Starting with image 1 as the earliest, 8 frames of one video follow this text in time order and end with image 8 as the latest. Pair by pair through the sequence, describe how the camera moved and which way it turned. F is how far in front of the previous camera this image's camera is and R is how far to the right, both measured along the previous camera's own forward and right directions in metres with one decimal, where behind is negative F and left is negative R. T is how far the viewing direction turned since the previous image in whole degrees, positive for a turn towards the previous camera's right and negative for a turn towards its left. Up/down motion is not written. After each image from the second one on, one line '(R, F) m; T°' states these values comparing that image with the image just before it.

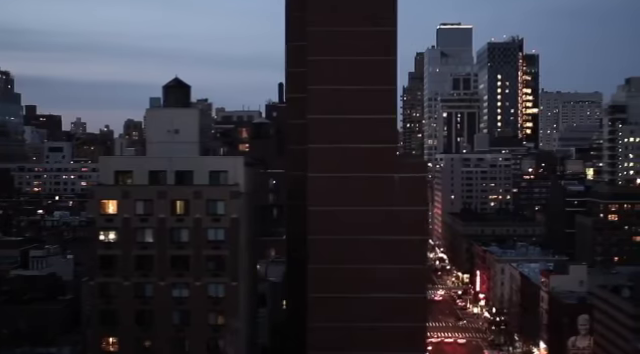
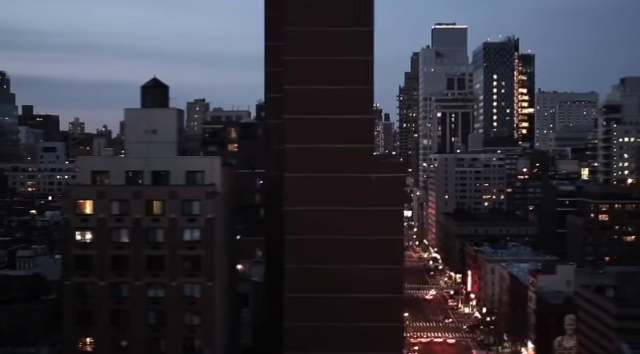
(+0.8, 0.0) m; 0°
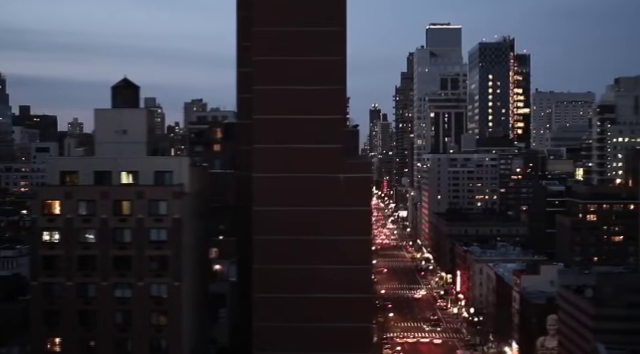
(+1.1, 0.0) m; 0°
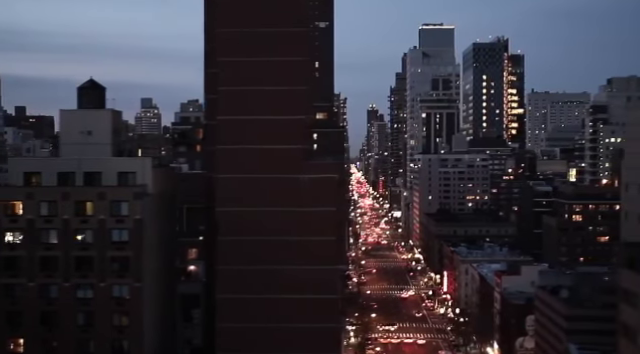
(+1.2, 0.0) m; 0°
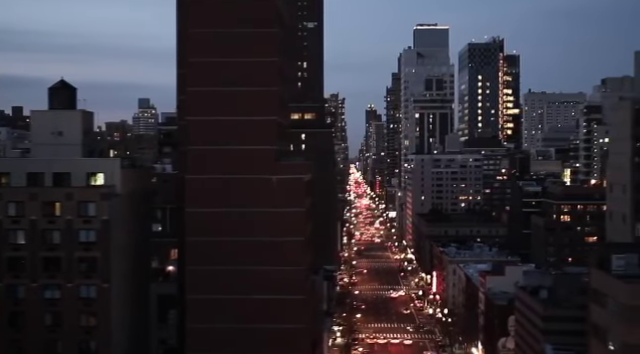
(+1.1, 0.0) m; 0°
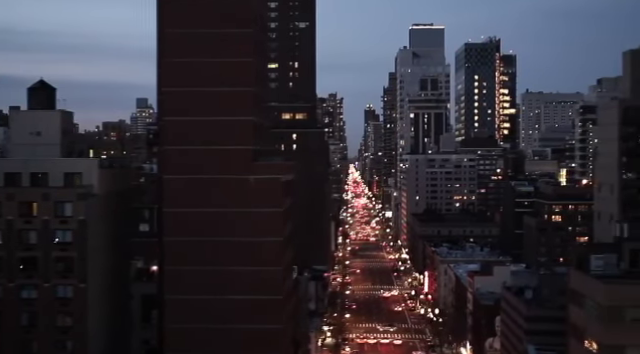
(+0.7, 0.0) m; 0°
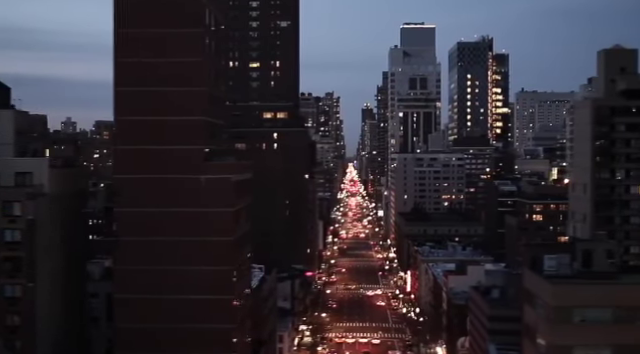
(+1.6, 0.0) m; 0°
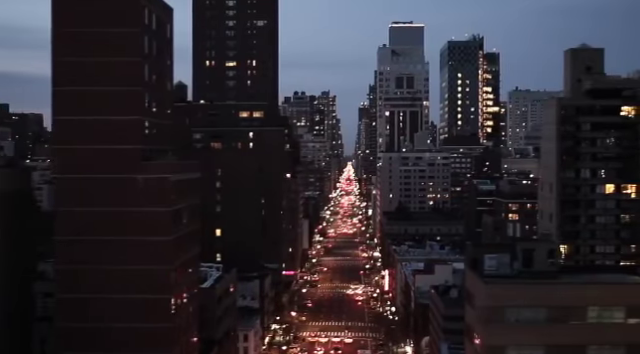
(+2.1, 0.0) m; 0°
